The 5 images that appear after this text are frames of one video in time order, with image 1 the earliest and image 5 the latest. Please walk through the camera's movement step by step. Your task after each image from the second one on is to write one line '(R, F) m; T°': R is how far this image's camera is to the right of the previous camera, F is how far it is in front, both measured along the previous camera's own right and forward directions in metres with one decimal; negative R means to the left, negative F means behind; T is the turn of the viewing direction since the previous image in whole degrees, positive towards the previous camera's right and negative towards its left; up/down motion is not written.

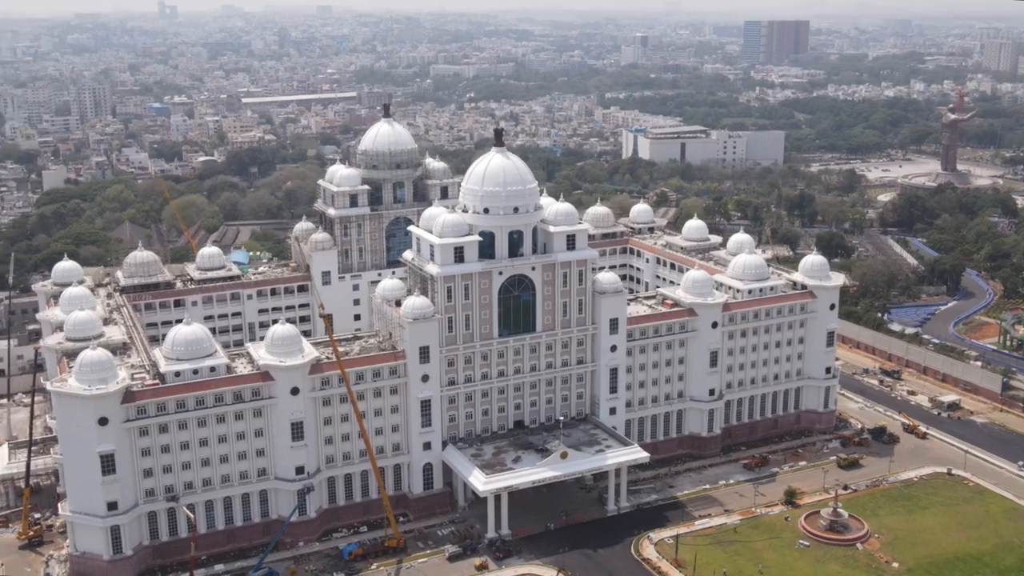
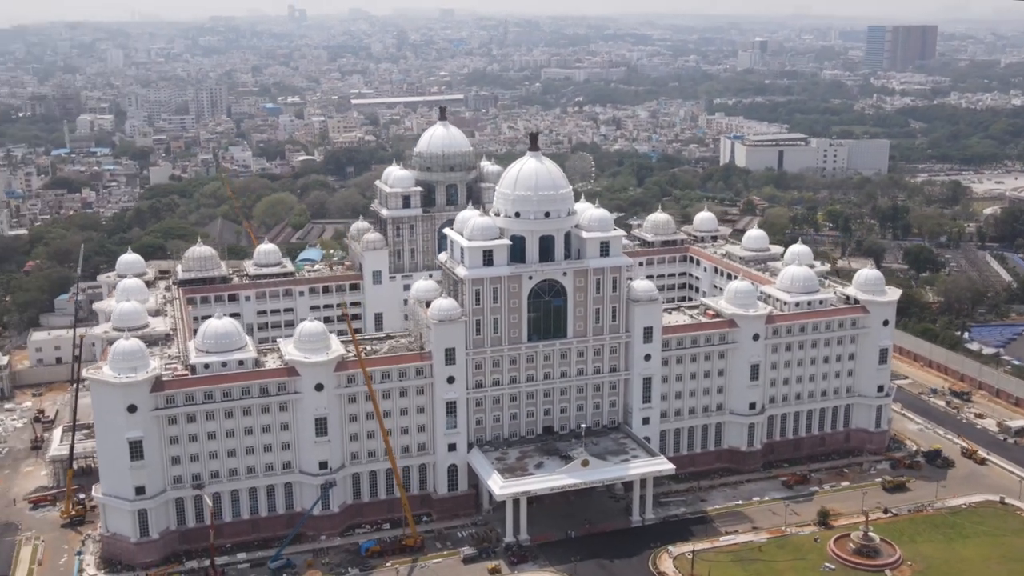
(+4.7, +0.3) m; -6°
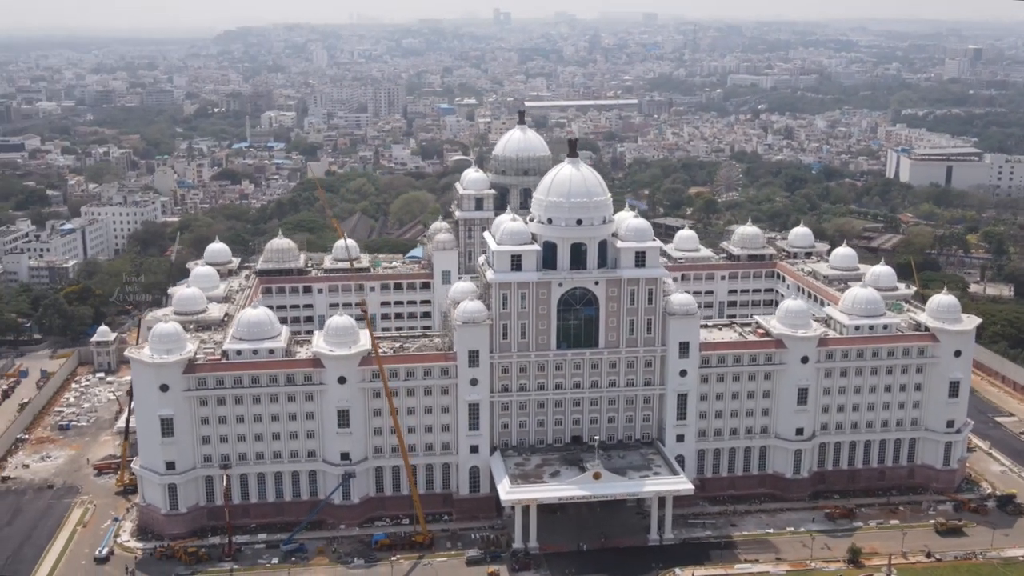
(+8.8, +1.0) m; -10°
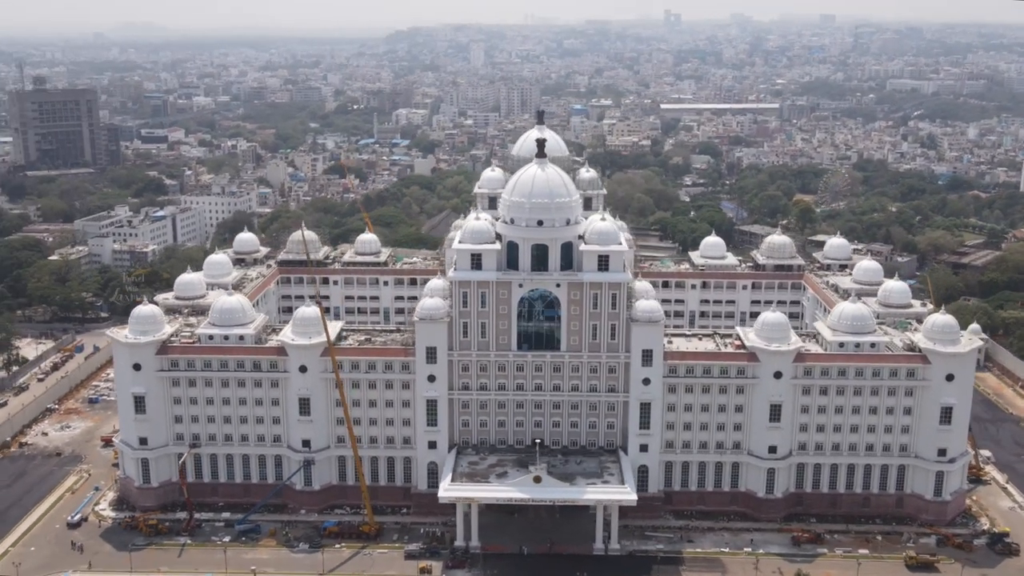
(+11.0, +0.9) m; -9°
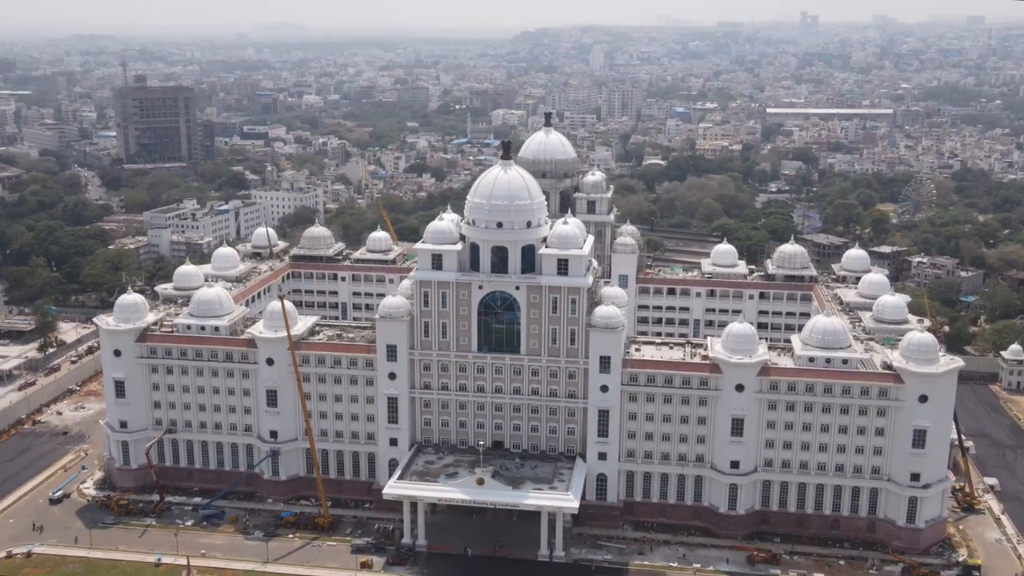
(+9.0, +0.6) m; -7°
